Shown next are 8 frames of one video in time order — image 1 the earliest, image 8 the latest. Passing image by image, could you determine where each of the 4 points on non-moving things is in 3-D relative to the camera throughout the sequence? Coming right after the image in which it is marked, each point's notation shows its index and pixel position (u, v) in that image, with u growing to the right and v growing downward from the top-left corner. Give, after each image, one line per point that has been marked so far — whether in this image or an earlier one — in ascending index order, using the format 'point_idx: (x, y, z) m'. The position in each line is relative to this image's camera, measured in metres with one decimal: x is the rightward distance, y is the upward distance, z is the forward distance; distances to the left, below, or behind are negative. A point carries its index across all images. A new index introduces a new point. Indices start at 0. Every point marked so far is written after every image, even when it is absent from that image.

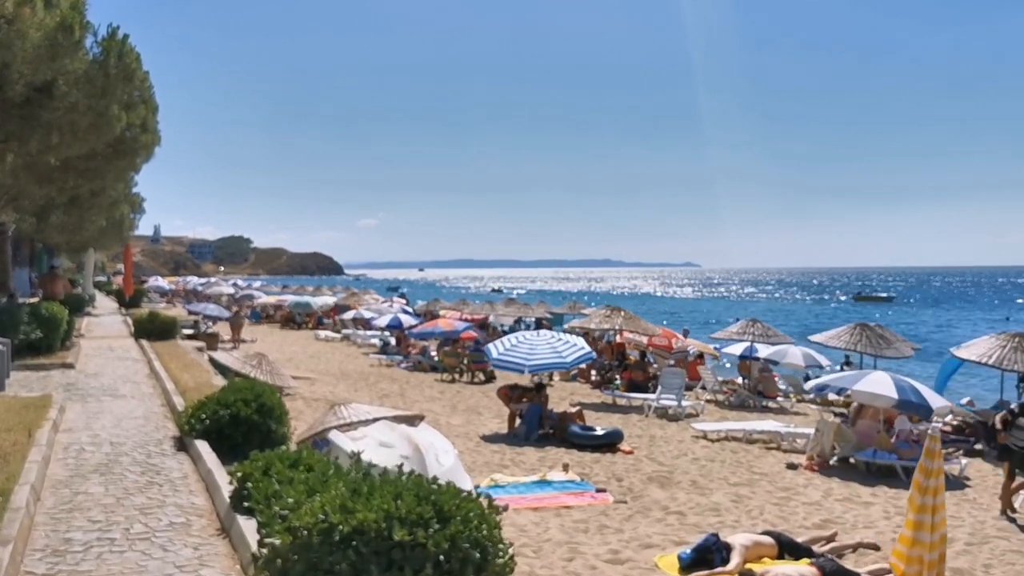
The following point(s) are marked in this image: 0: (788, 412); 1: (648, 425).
0: (+5.4, -2.4, +16.2) m
1: (+2.3, -2.3, +13.6) m
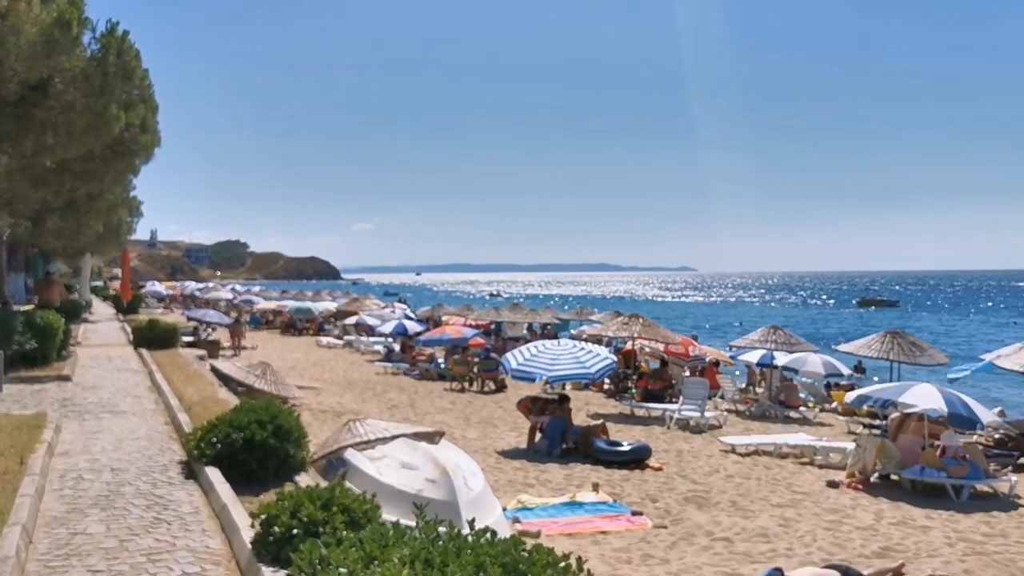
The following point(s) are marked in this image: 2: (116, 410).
0: (+5.7, -2.6, +15.6) m
1: (+2.5, -2.4, +13.0) m
2: (-4.2, -1.3, +8.8) m
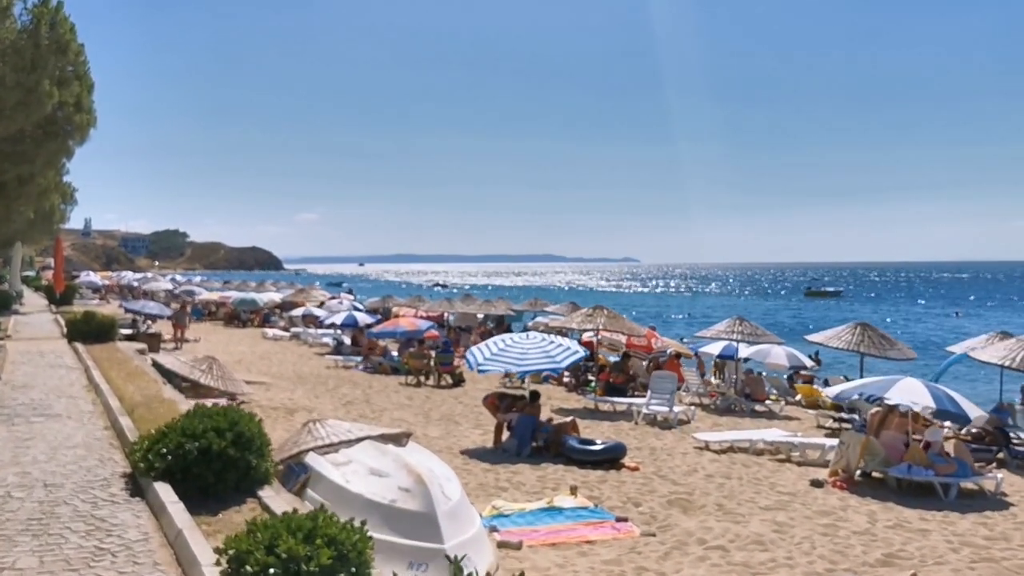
0: (+5.0, -2.4, +15.4) m
1: (+2.0, -2.2, +12.6) m
2: (-4.5, -1.2, +8.0) m
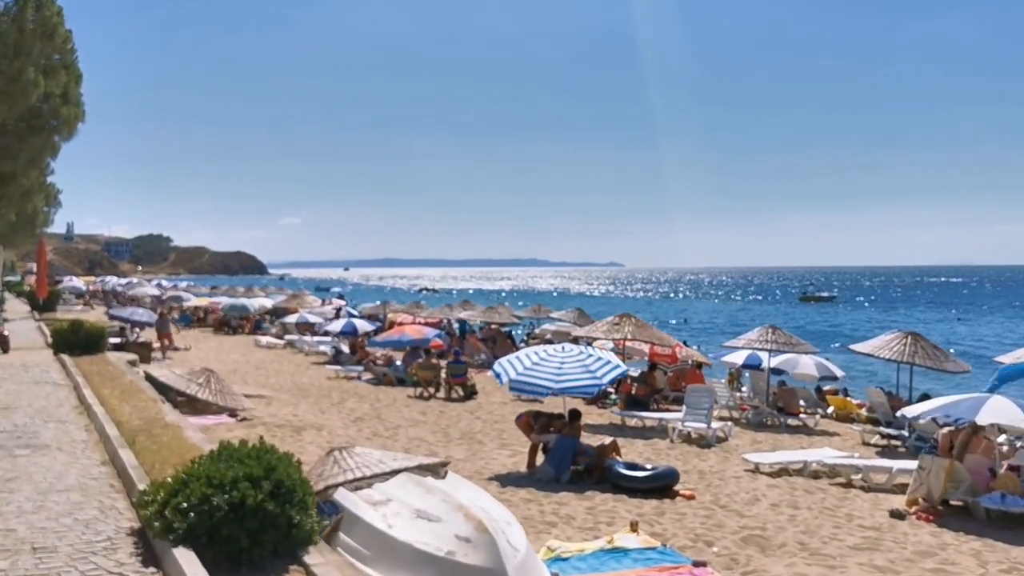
0: (+5.3, -2.5, +14.5) m
1: (+2.4, -2.3, +11.6) m
2: (-4.0, -1.3, +6.9) m
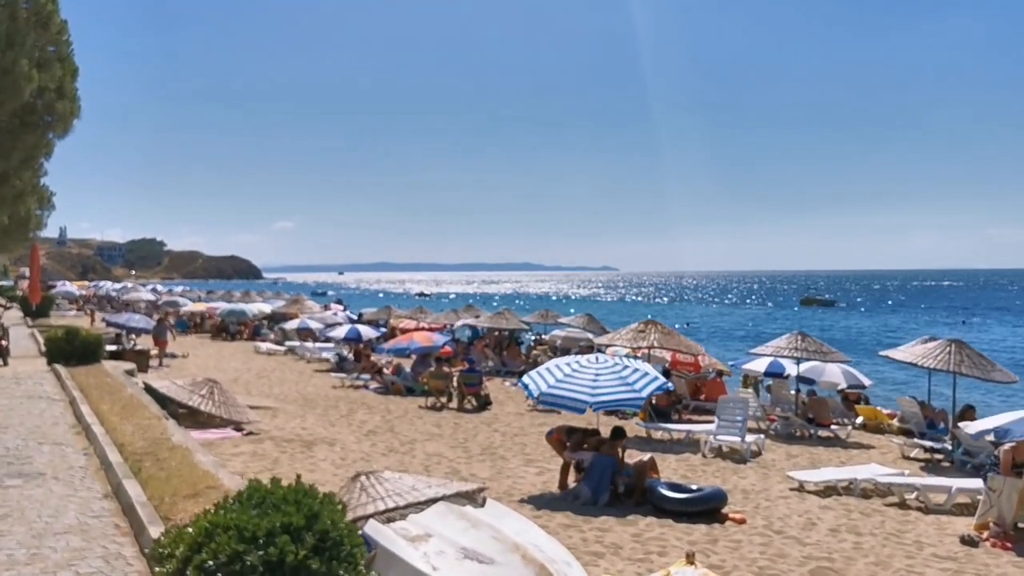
0: (+5.6, -2.6, +13.8) m
1: (+2.8, -2.4, +10.9) m
2: (-3.6, -1.4, +6.1) m
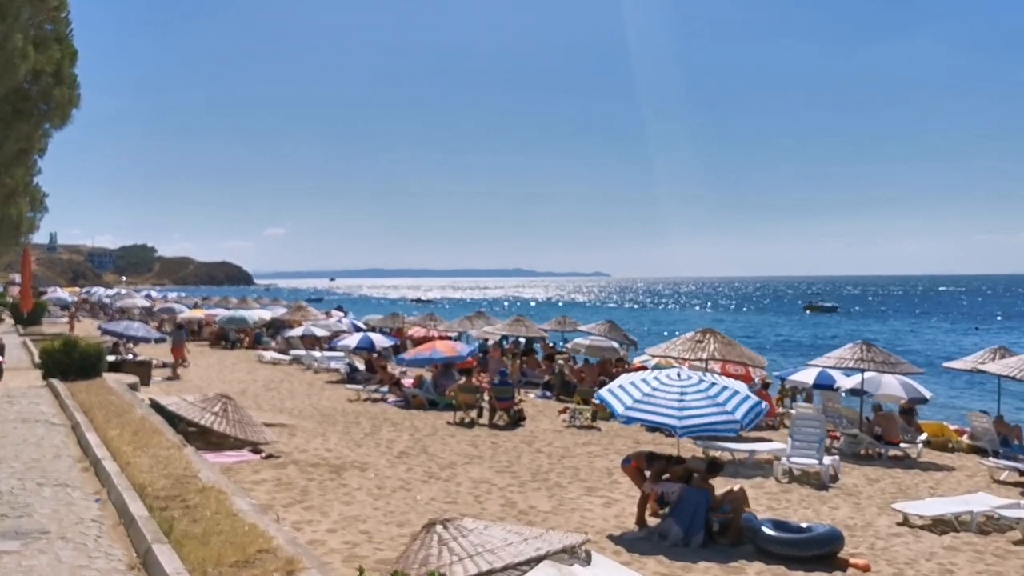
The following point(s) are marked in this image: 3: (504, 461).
0: (+6.3, -2.7, +12.6) m
1: (+3.5, -2.5, +9.7) m
2: (-2.8, -1.4, +4.8) m
3: (-0.1, -2.4, +11.5) m
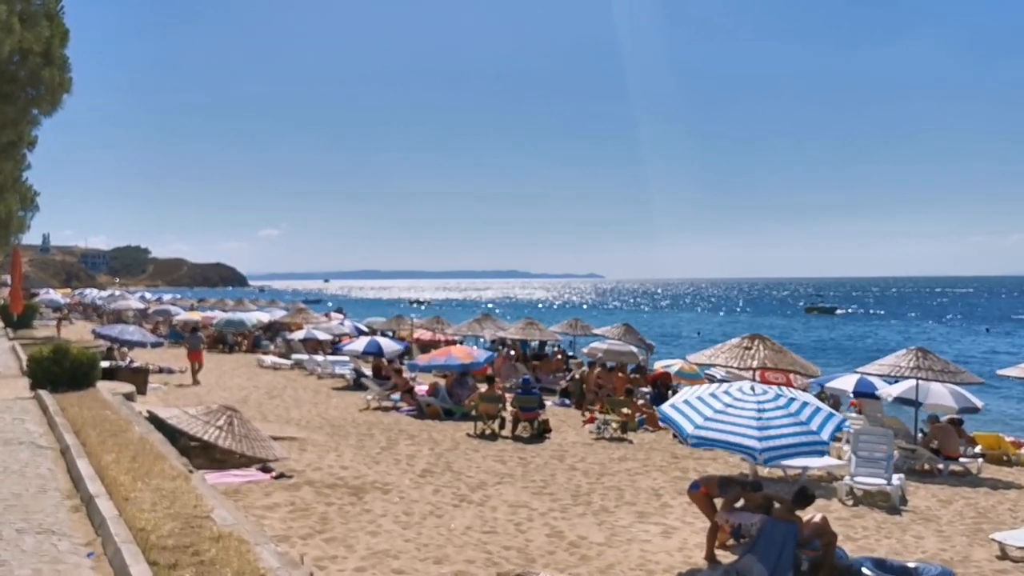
0: (+6.8, -2.7, +11.6) m
1: (+3.9, -2.5, +8.6) m
2: (-2.4, -1.4, +3.8) m
3: (+0.3, -2.4, +10.5) m
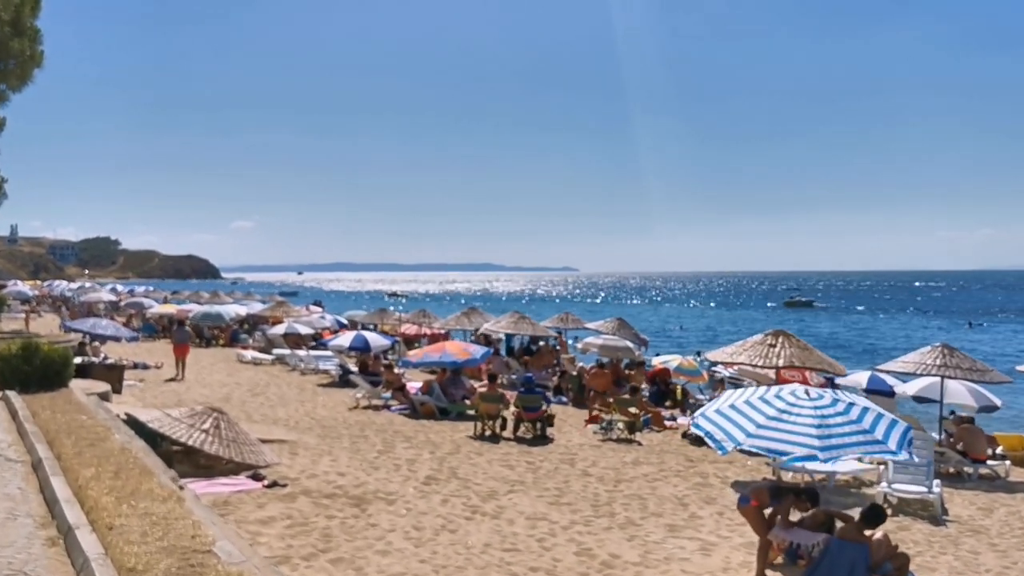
0: (+6.9, -2.7, +11.1) m
1: (+4.1, -2.5, +8.0) m
2: (-2.0, -1.4, +3.0) m
3: (+0.5, -2.4, +9.8) m
